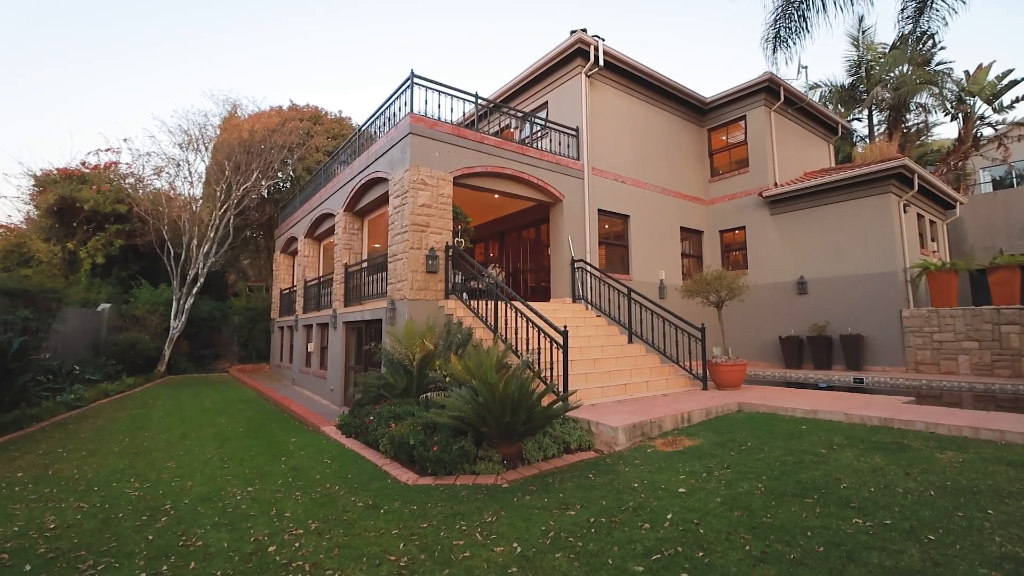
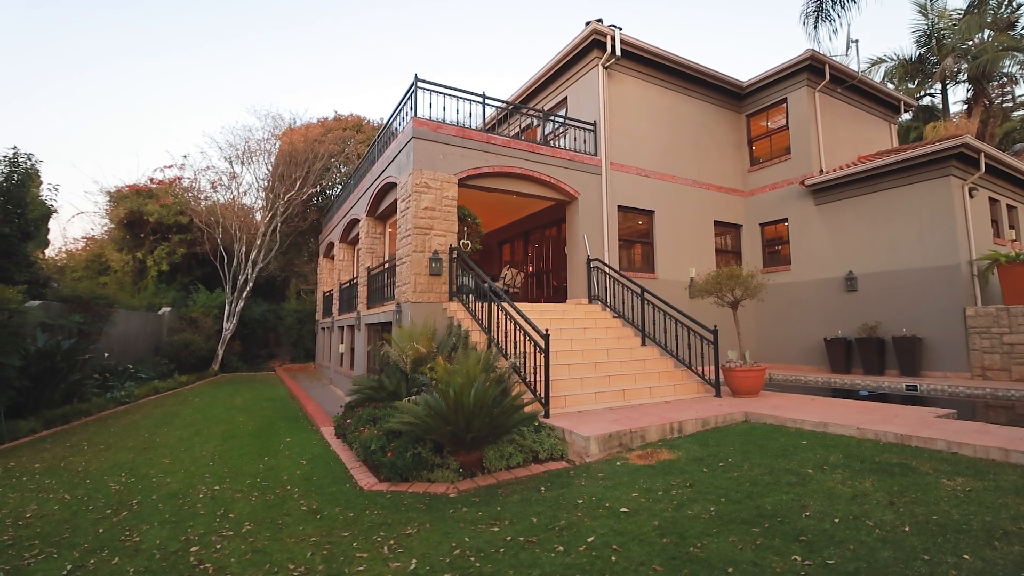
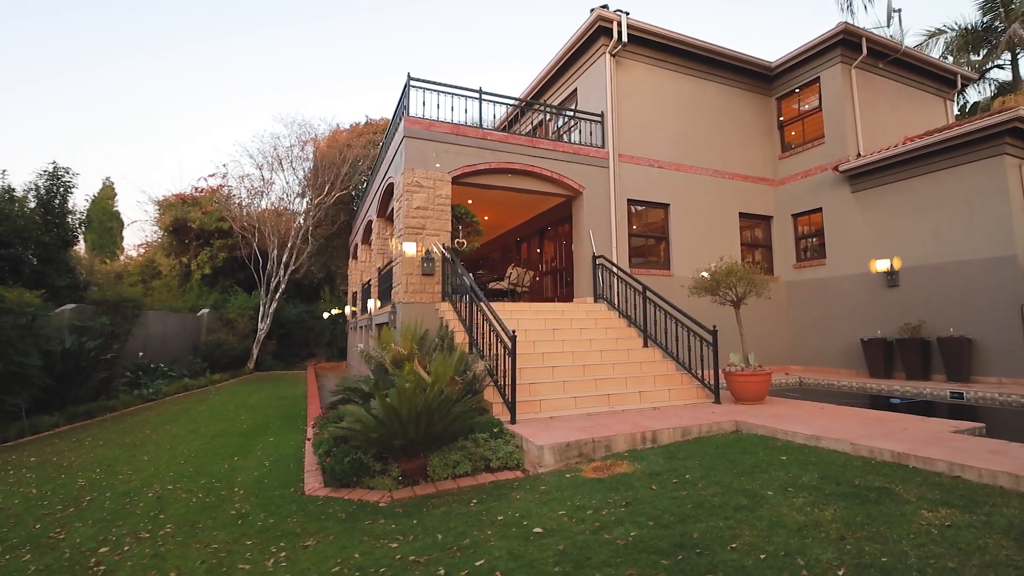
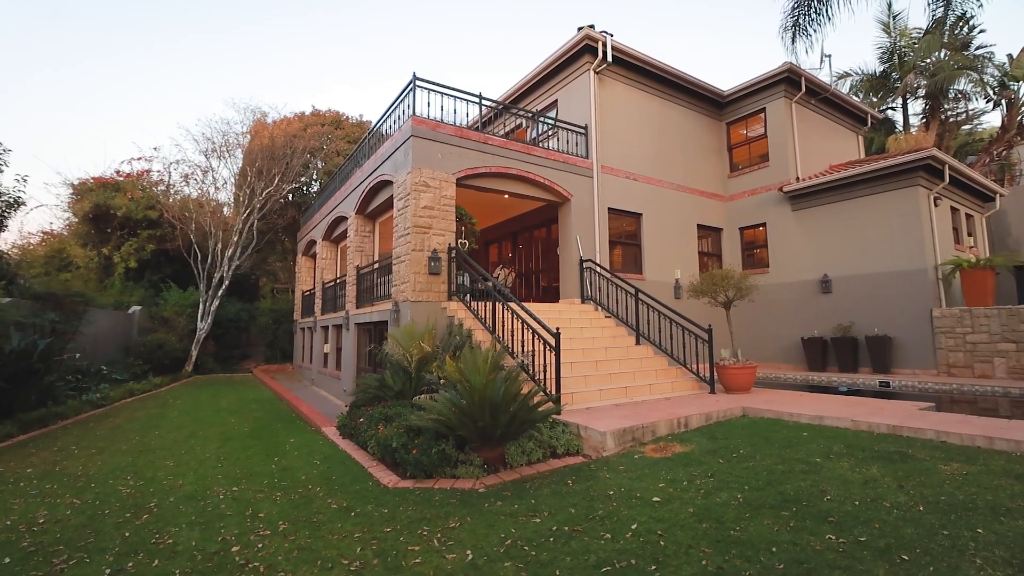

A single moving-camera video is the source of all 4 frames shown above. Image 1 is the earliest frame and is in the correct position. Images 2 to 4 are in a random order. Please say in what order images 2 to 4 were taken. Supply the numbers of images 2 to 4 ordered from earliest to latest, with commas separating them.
4, 2, 3
